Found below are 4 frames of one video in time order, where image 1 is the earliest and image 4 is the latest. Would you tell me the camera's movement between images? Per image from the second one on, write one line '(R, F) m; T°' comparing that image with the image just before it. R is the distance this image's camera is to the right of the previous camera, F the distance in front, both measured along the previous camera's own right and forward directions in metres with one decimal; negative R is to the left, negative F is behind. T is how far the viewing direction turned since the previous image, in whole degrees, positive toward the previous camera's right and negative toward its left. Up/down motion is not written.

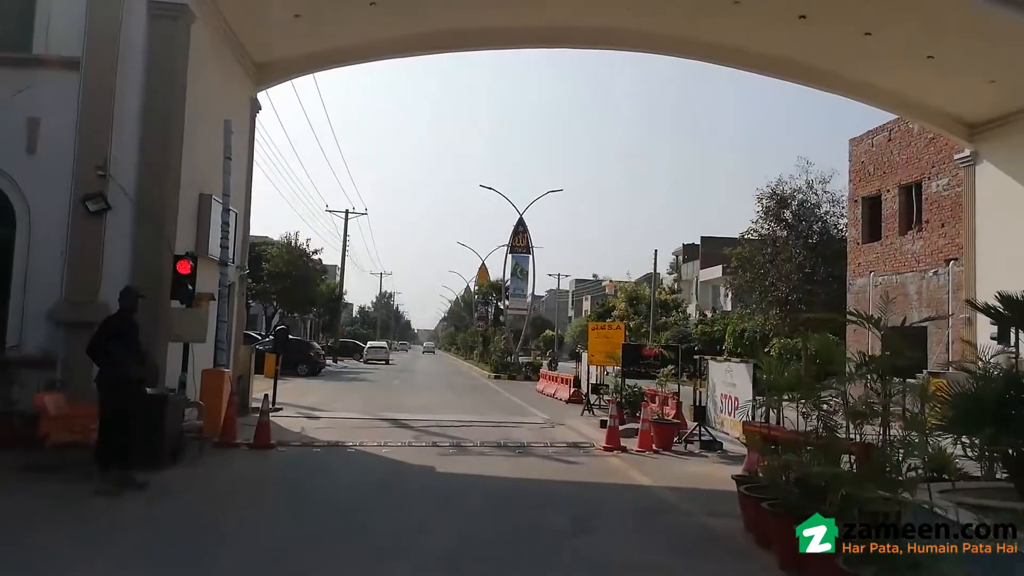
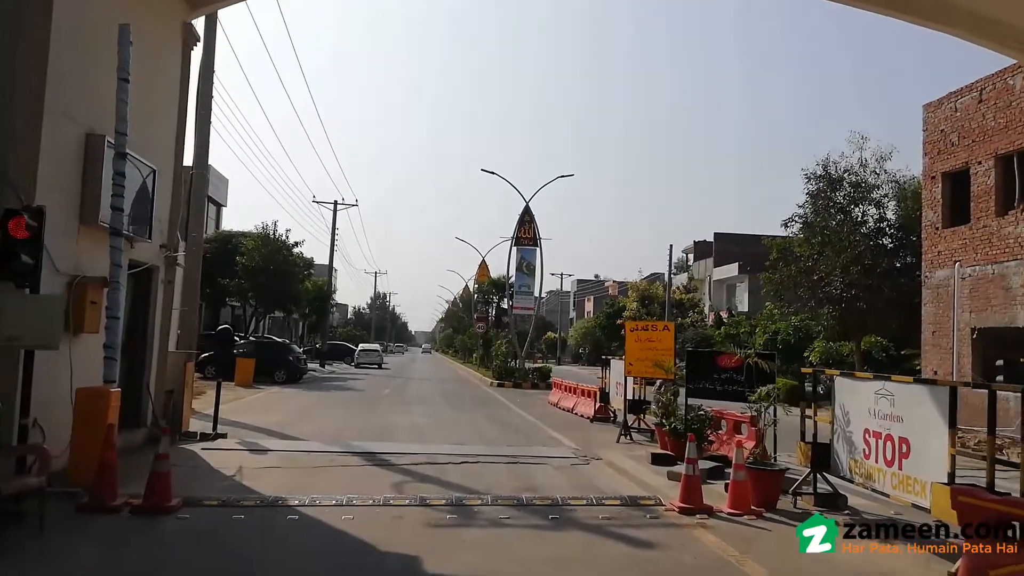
(-0.4, +4.4) m; 0°
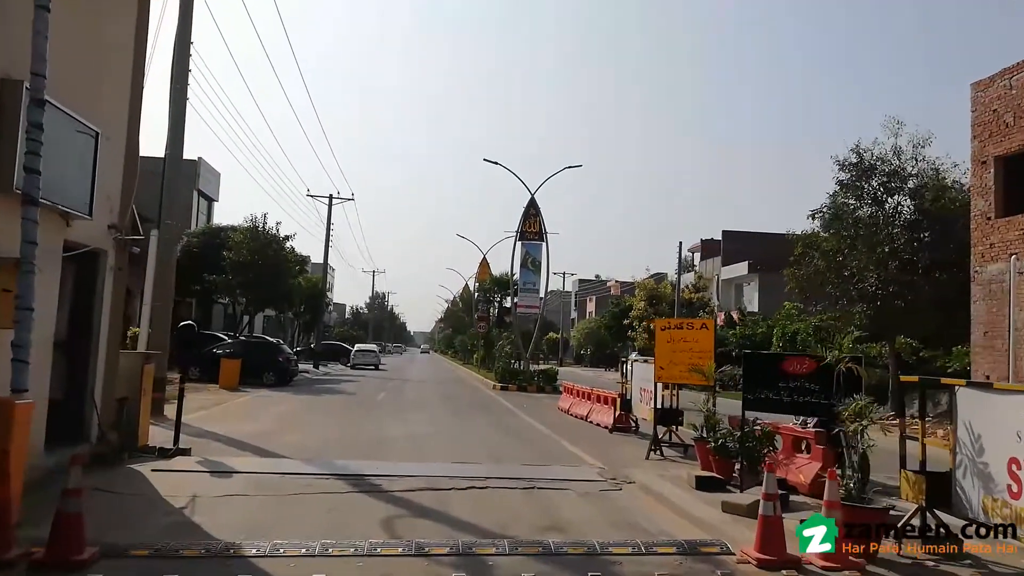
(-0.2, +2.1) m; 0°
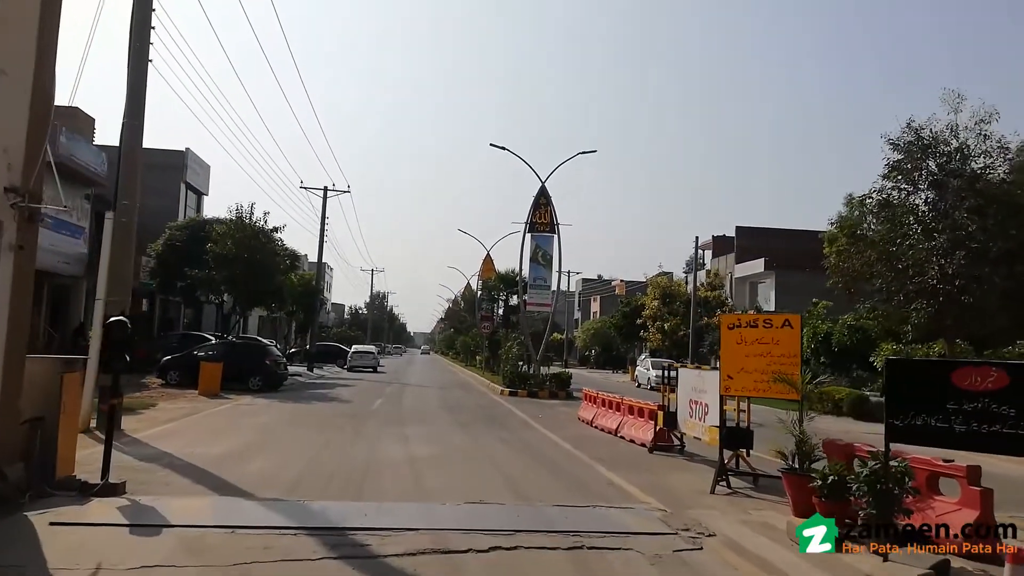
(-0.4, +2.8) m; 0°
